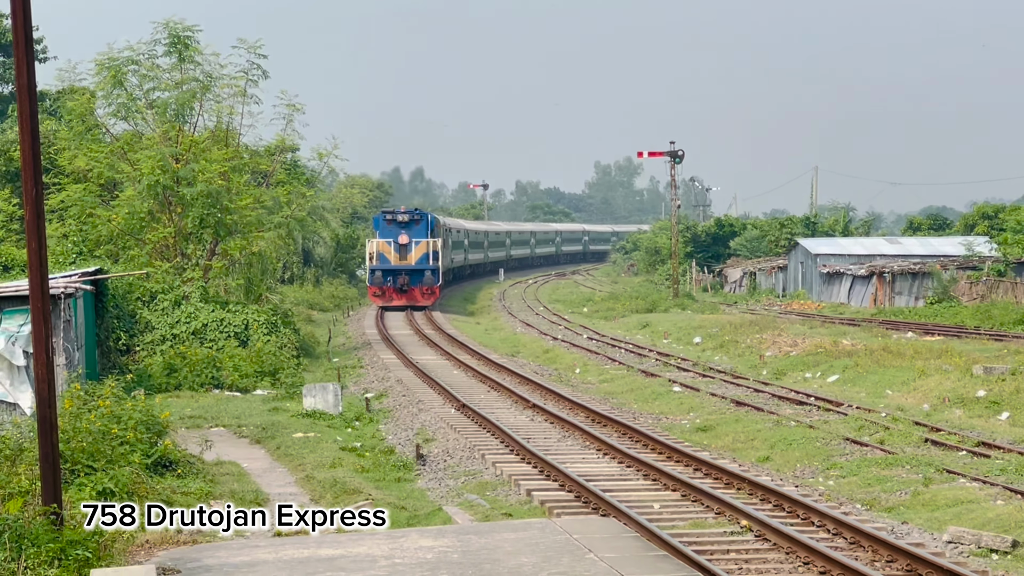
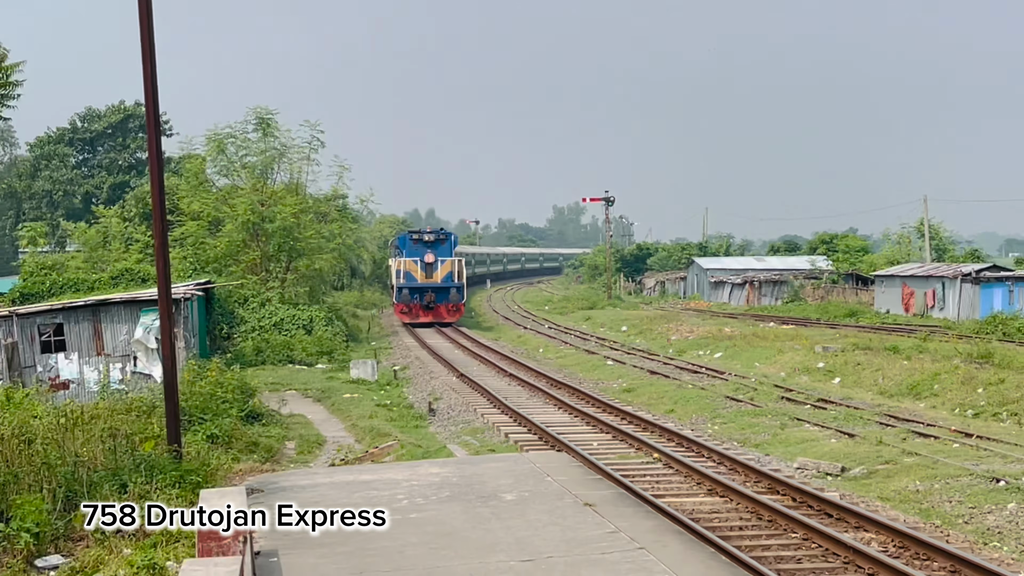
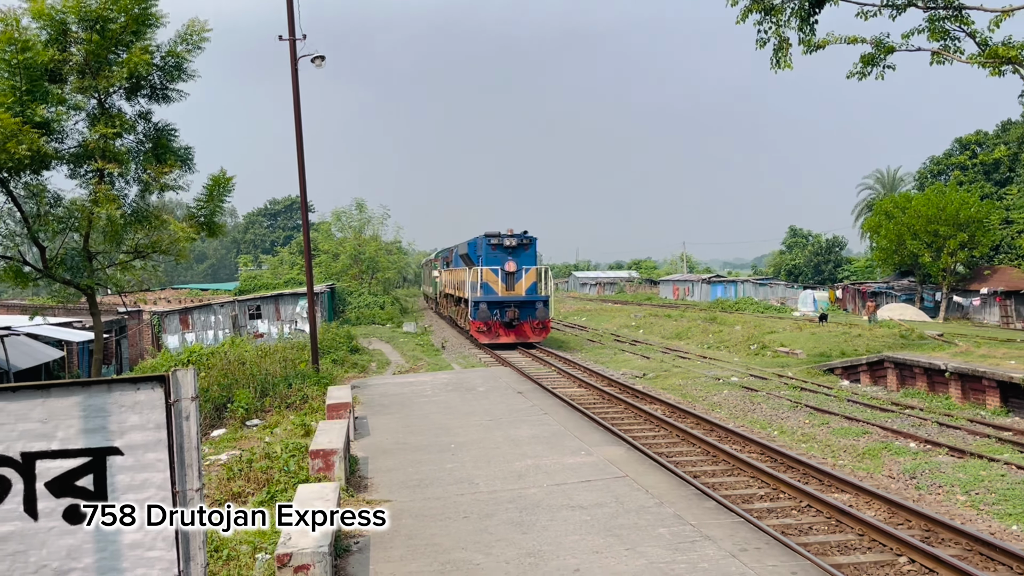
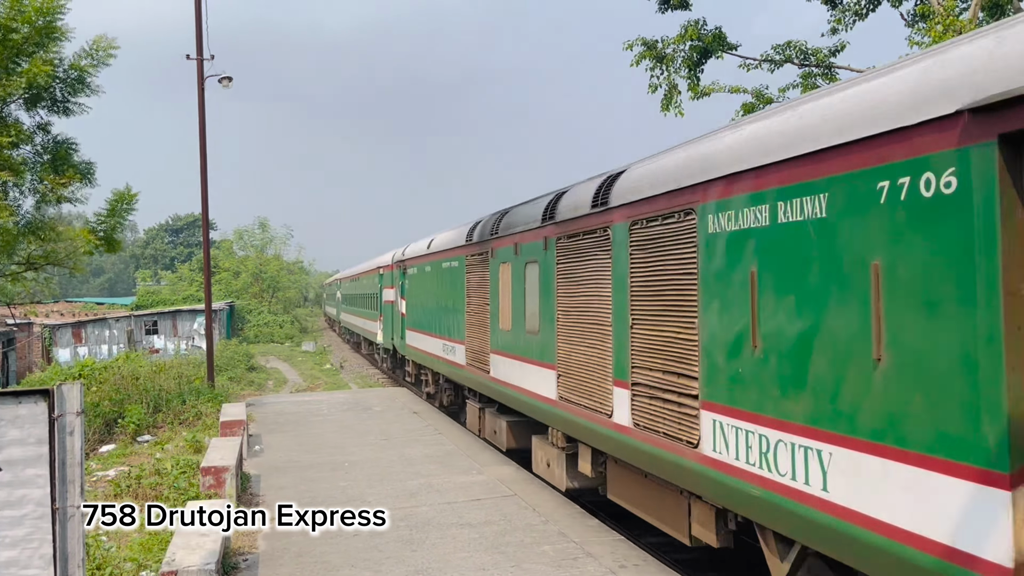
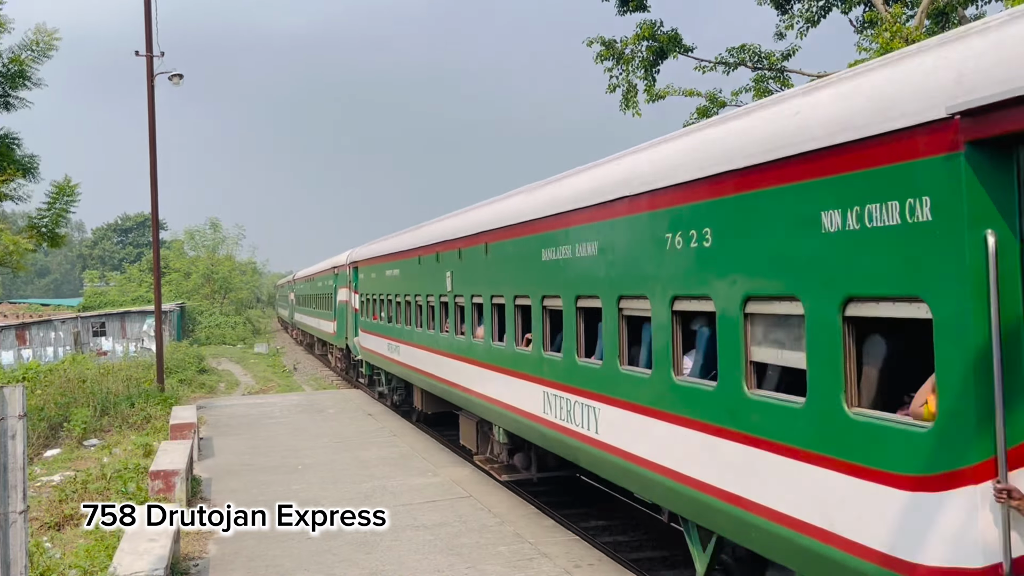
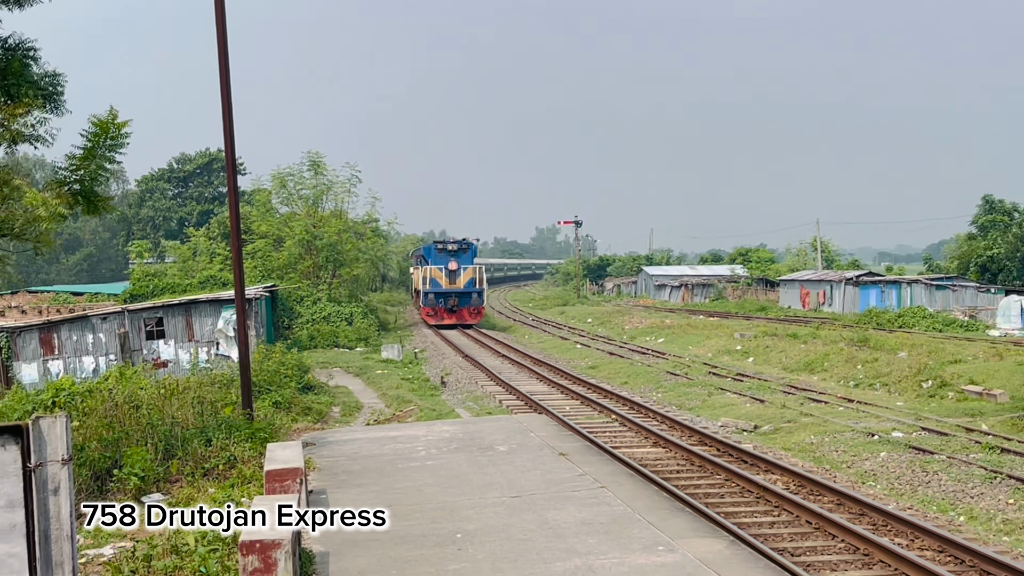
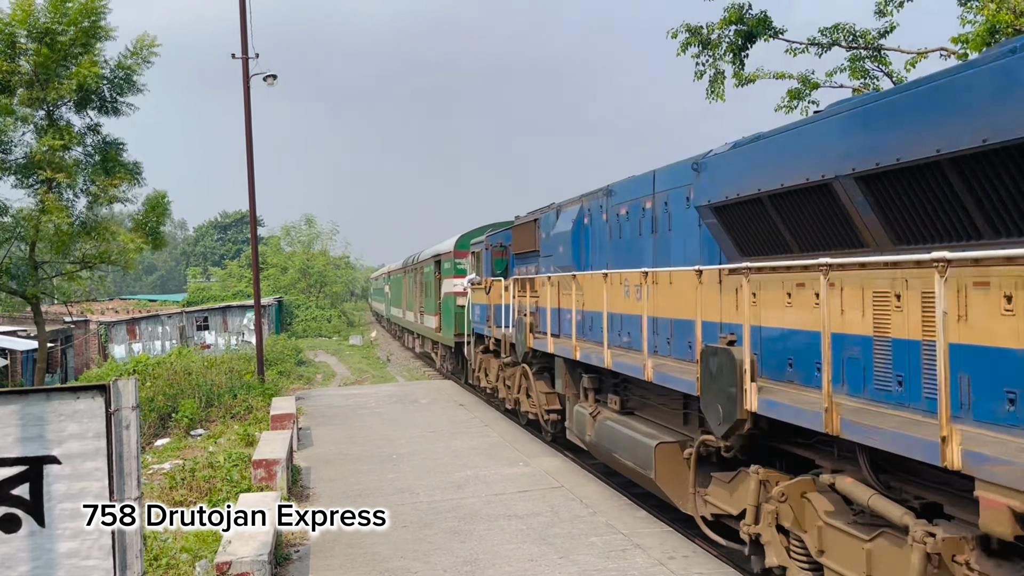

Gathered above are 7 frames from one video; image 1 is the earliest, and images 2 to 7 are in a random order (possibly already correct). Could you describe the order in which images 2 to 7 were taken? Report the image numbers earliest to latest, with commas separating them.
2, 6, 3, 7, 4, 5
